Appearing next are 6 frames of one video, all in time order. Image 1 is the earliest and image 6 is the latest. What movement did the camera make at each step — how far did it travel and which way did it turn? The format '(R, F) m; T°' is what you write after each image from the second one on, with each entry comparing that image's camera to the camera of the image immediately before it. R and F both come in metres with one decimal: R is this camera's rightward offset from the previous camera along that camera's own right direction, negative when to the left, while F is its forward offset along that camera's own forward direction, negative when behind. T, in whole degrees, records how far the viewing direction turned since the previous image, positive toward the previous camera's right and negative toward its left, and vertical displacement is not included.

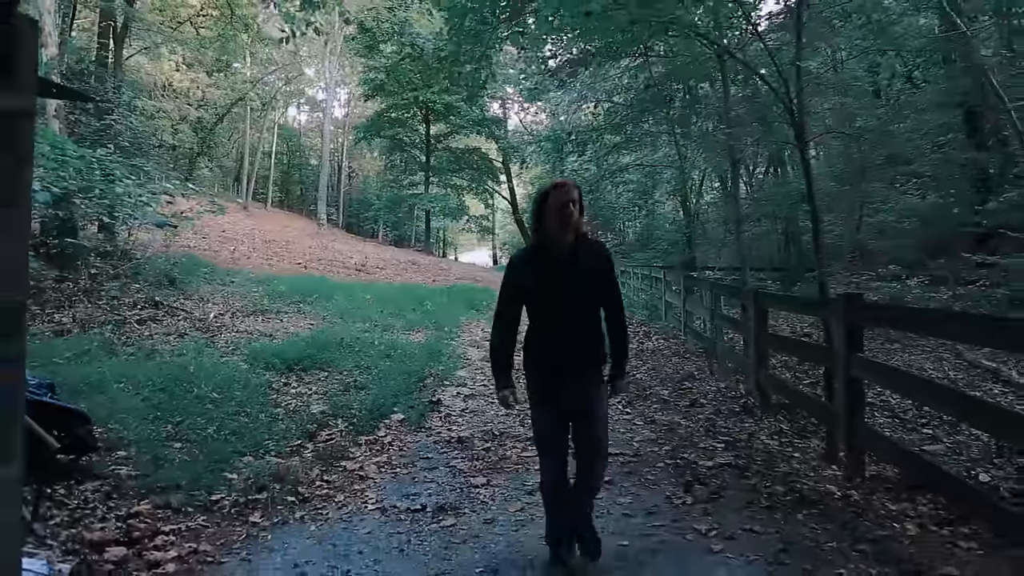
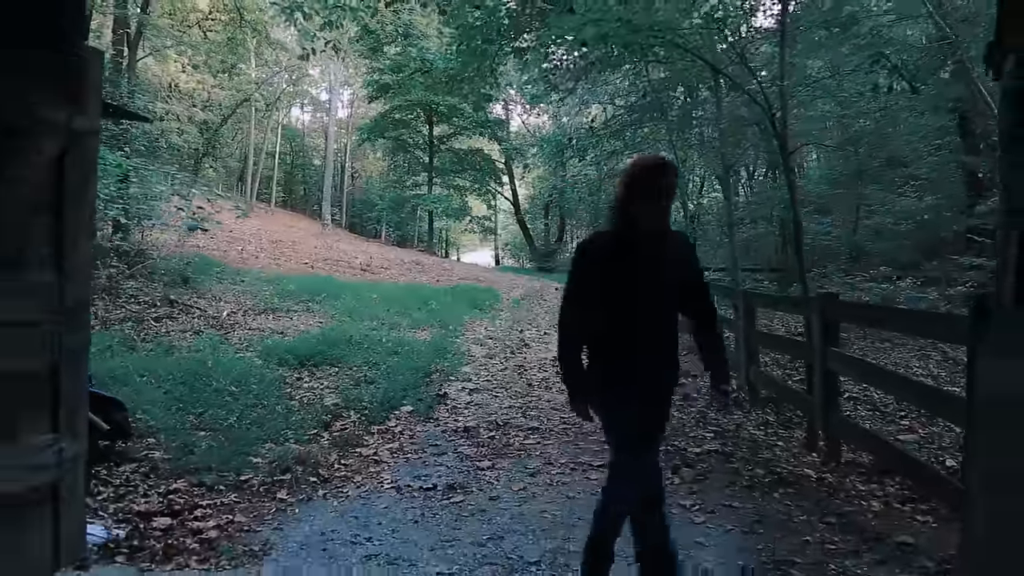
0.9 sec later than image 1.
(0.0, -0.5) m; 0°
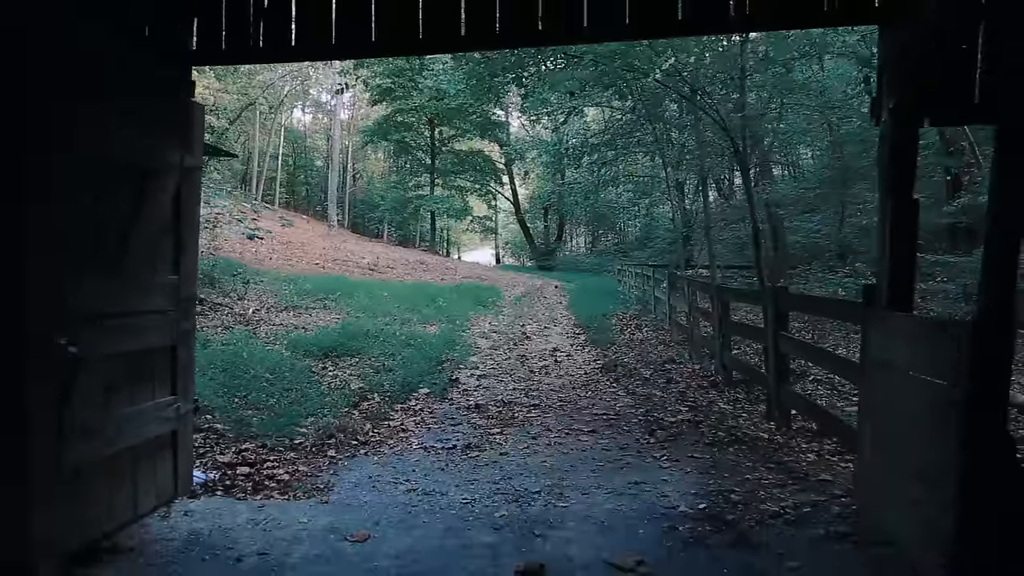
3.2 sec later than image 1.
(0.0, -1.2) m; 0°
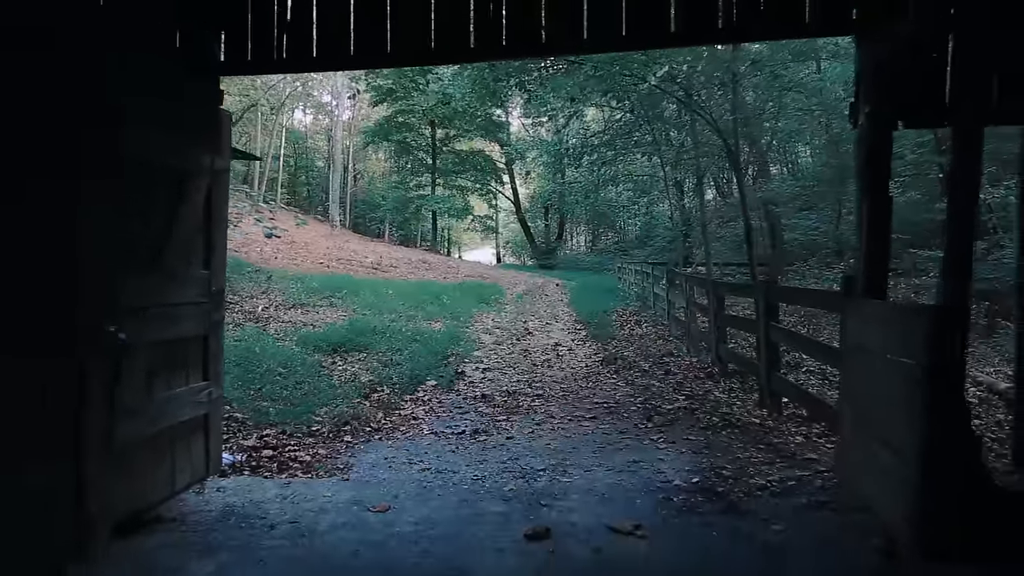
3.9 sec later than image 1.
(0.0, -0.4) m; 0°
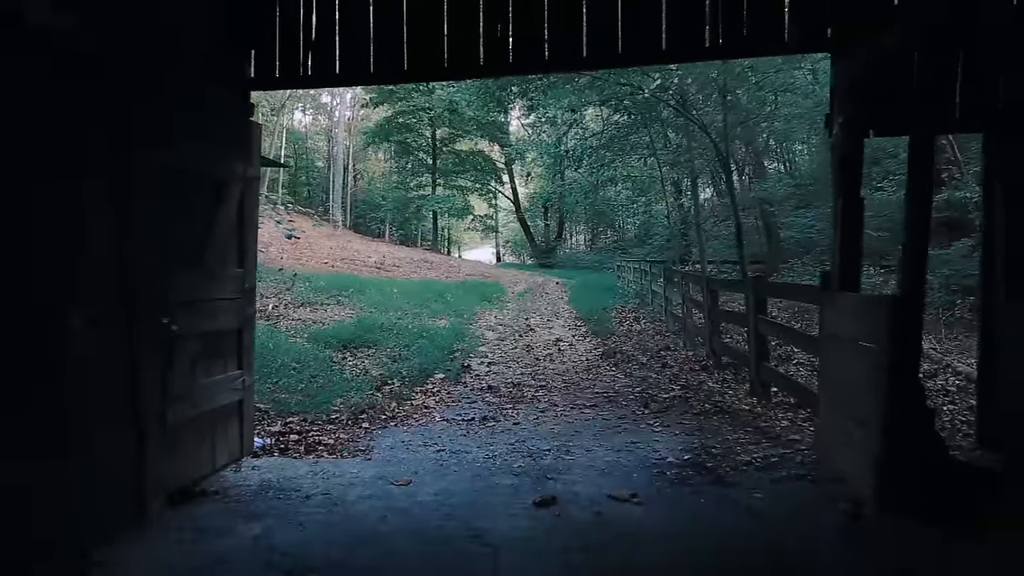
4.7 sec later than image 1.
(-0.1, -0.5) m; 0°
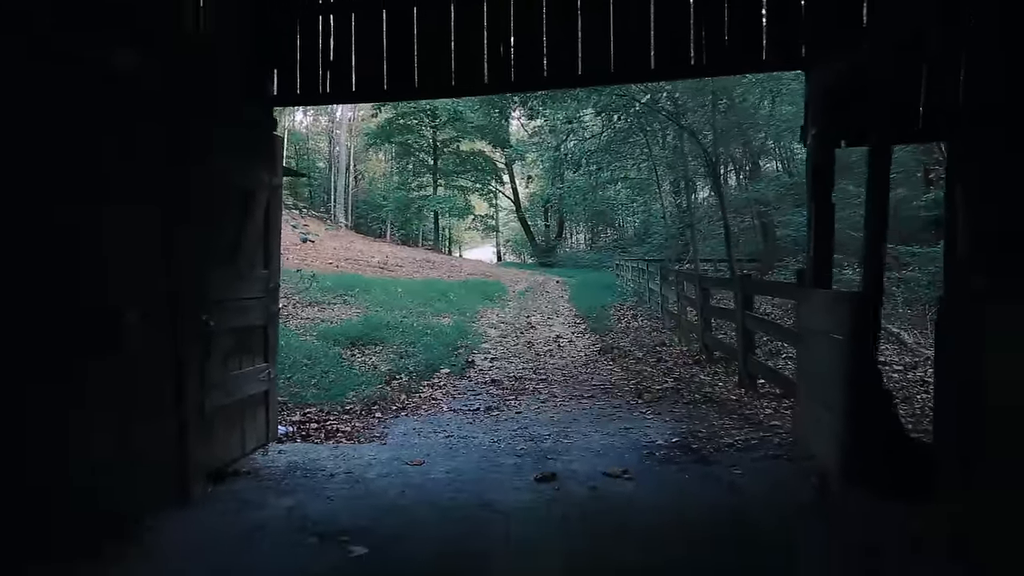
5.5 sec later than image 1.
(0.0, -0.5) m; 0°
